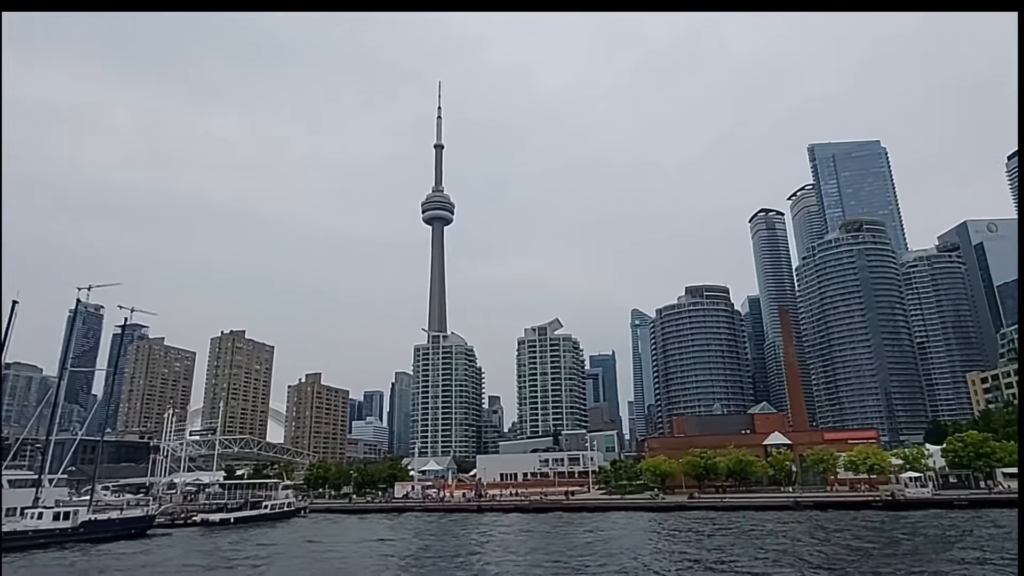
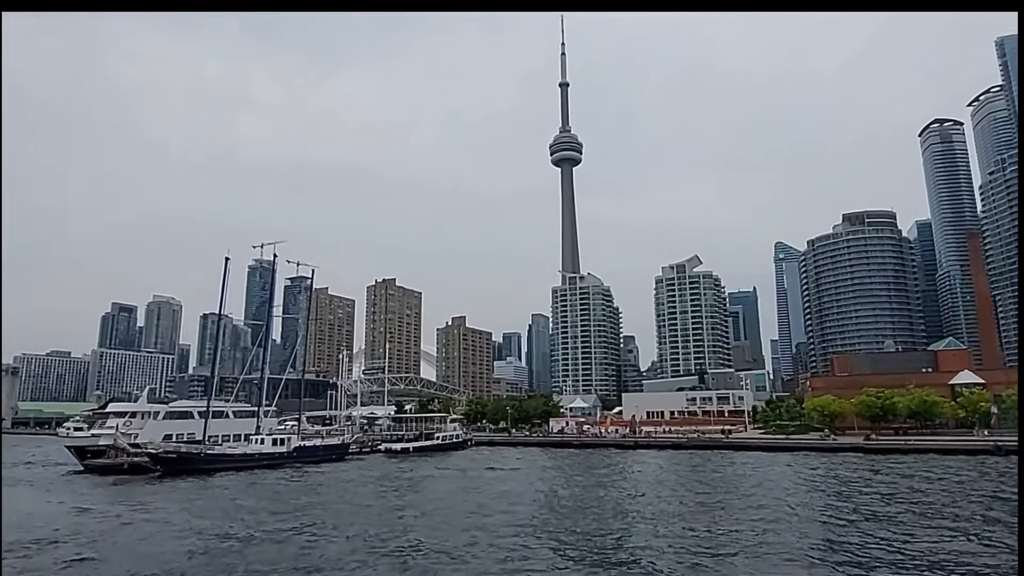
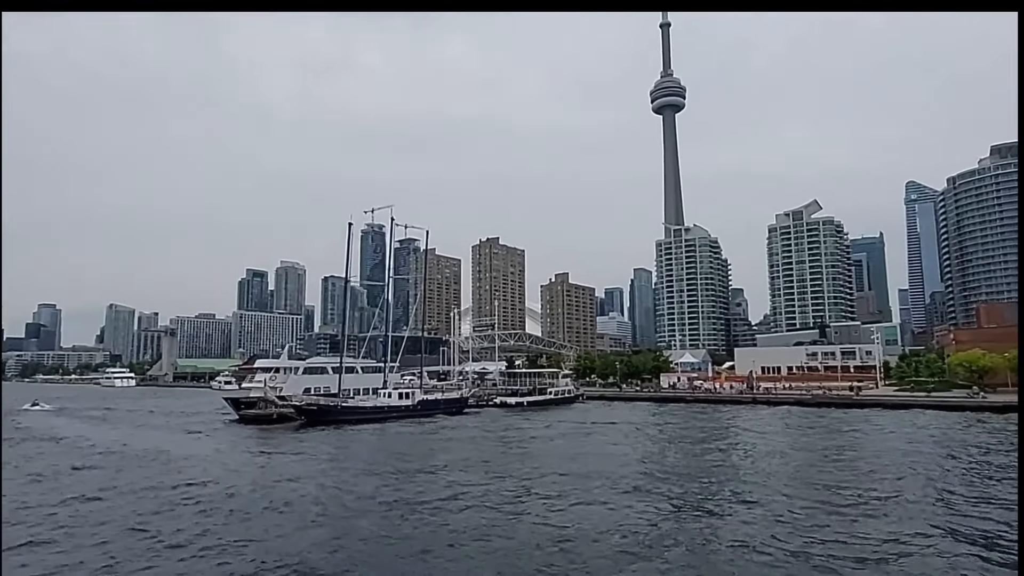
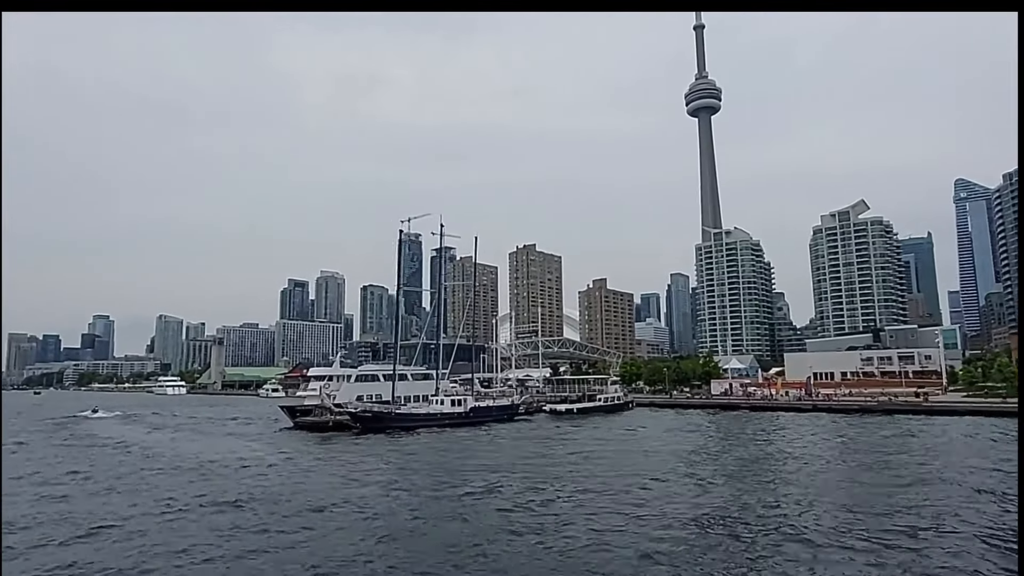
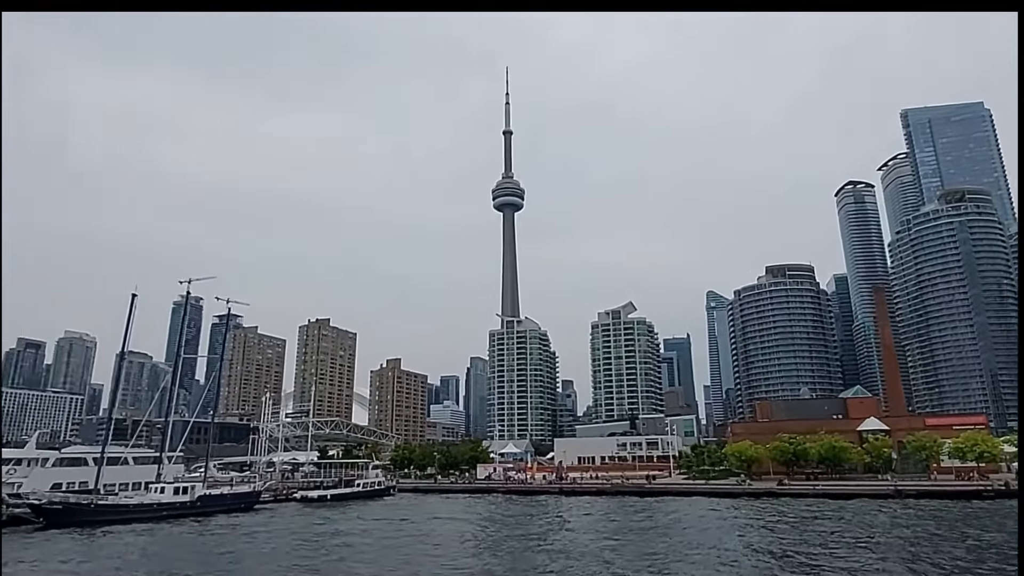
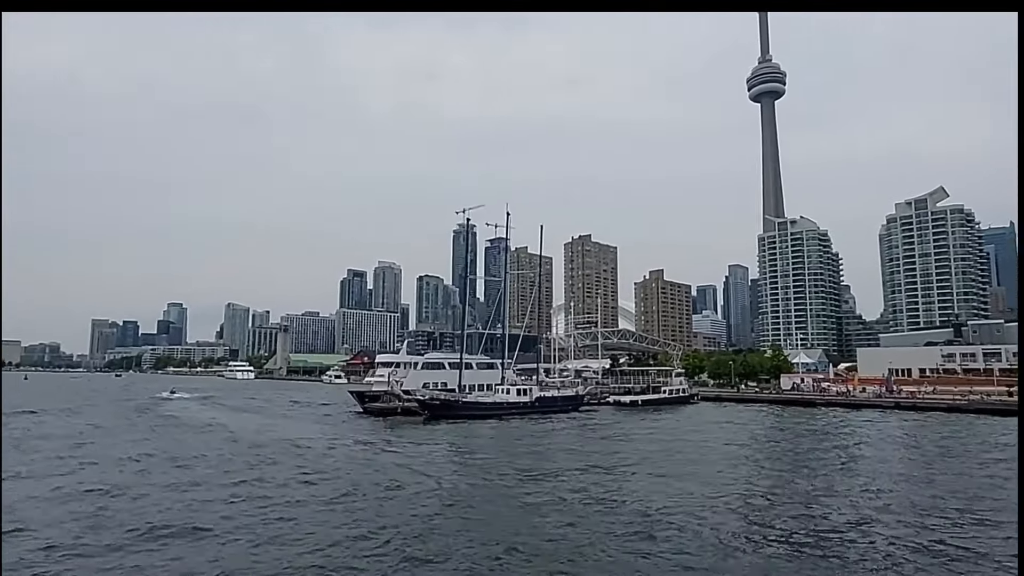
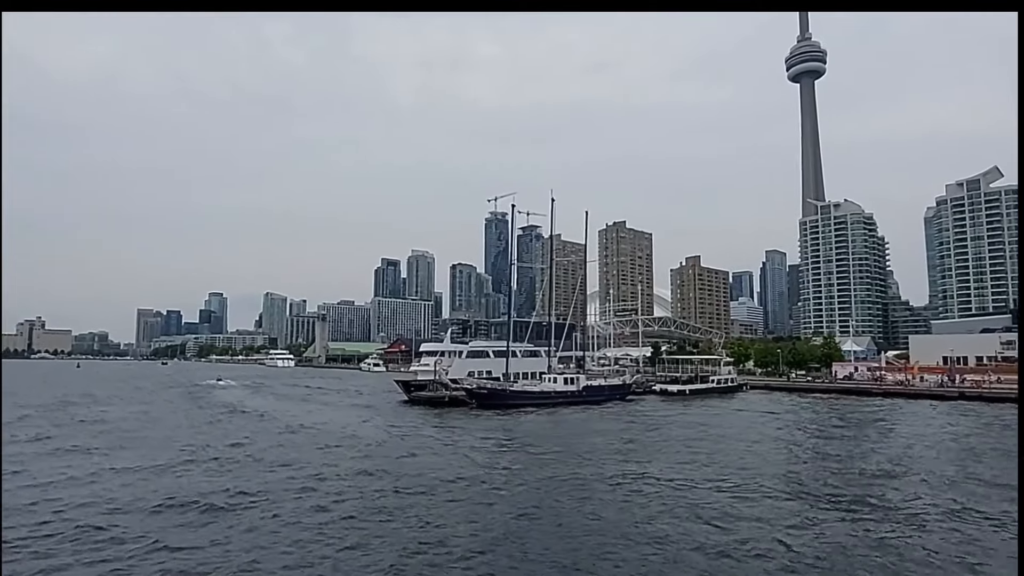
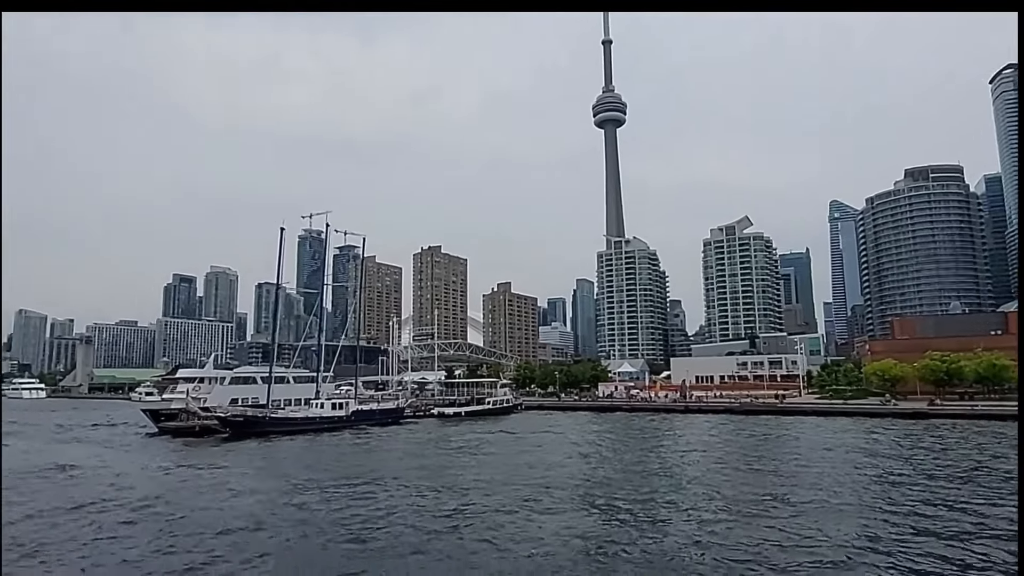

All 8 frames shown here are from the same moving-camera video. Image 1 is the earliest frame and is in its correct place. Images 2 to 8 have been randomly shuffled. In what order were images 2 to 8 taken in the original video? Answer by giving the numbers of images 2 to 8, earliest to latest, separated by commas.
5, 2, 8, 3, 4, 6, 7
